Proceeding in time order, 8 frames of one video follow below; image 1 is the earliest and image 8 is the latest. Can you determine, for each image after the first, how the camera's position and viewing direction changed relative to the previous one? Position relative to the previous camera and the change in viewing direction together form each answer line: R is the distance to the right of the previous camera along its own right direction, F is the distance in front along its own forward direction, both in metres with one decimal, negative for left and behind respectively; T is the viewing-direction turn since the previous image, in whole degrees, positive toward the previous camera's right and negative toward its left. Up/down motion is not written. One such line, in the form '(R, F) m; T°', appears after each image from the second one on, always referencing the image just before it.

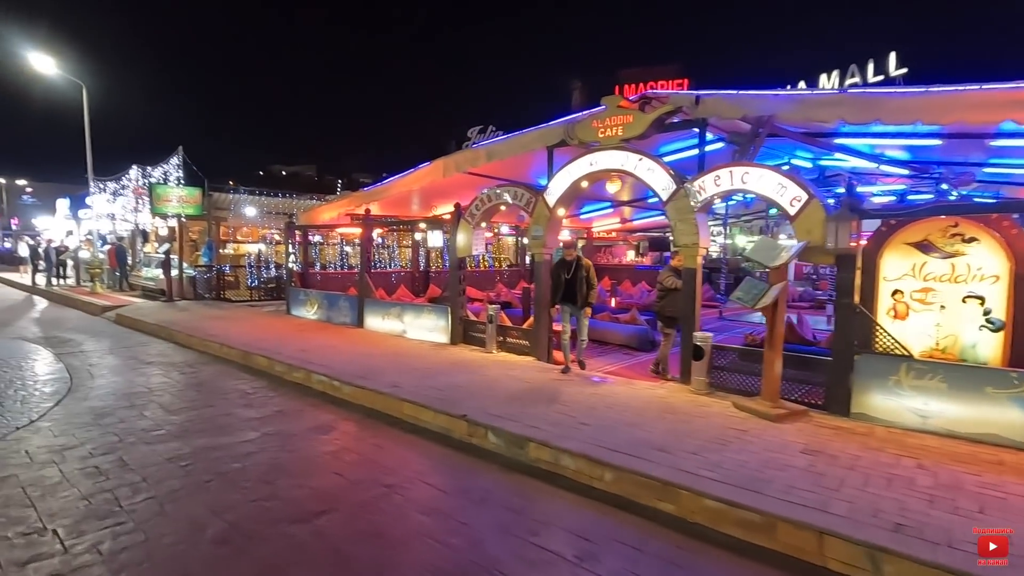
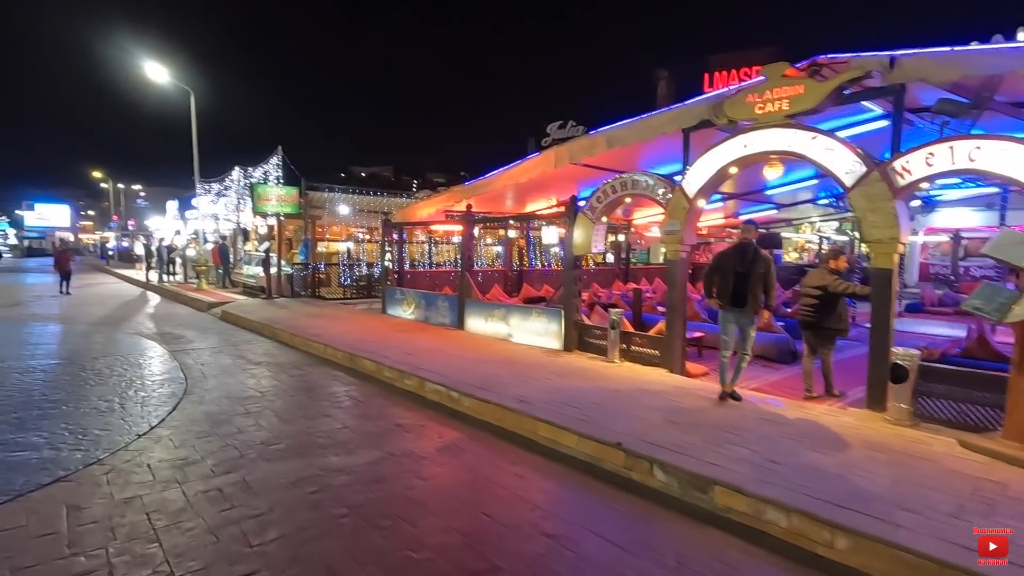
(-0.9, +0.9) m; -7°
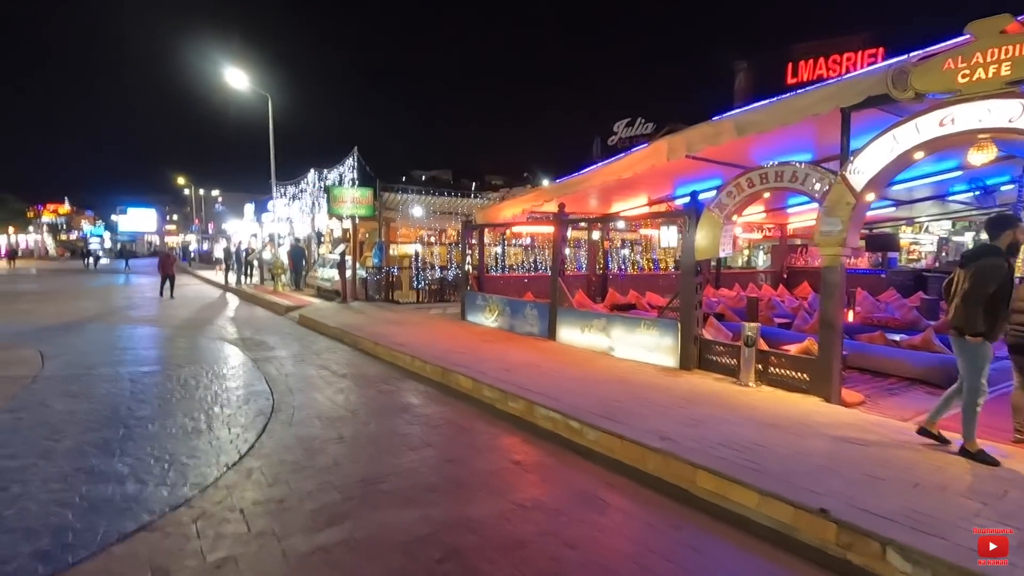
(-0.8, +1.0) m; -6°
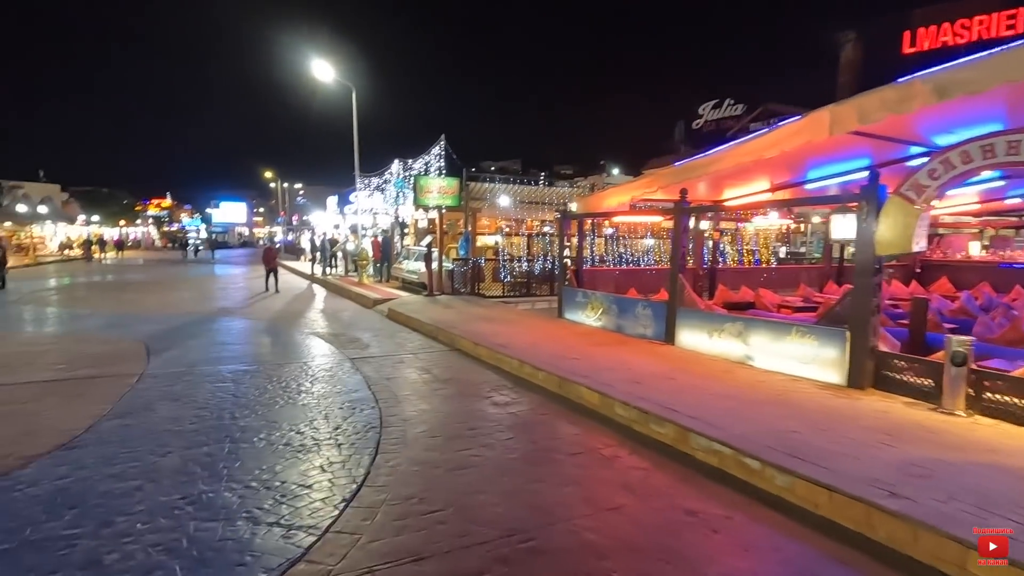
(-0.8, +1.0) m; -7°
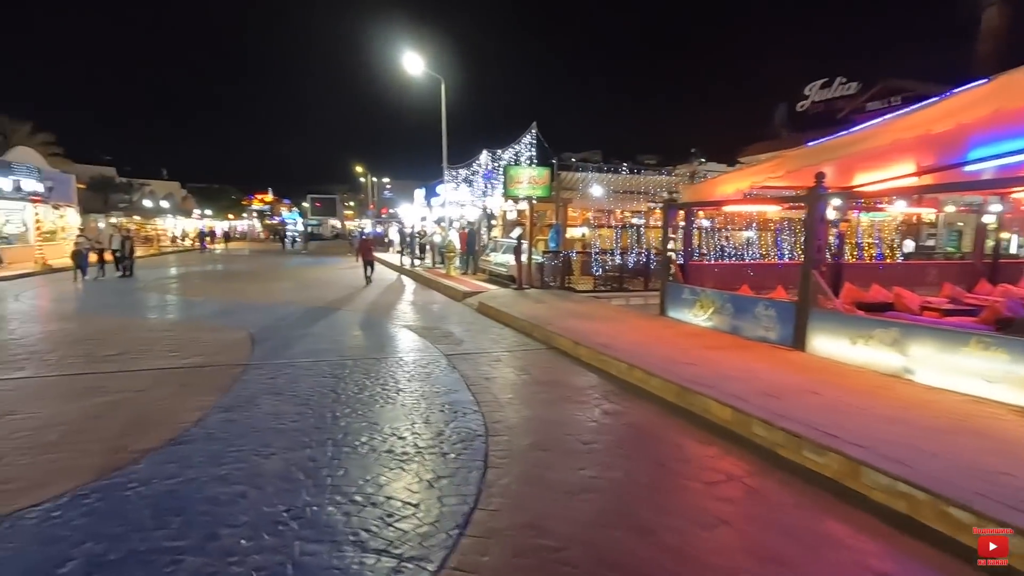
(-0.4, +0.6) m; -8°
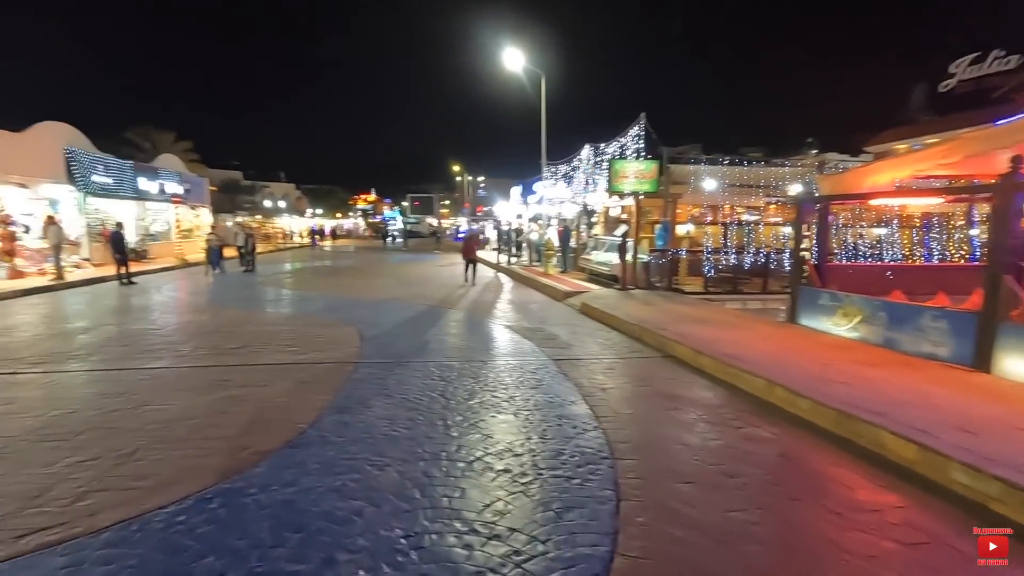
(-0.4, +0.5) m; -10°
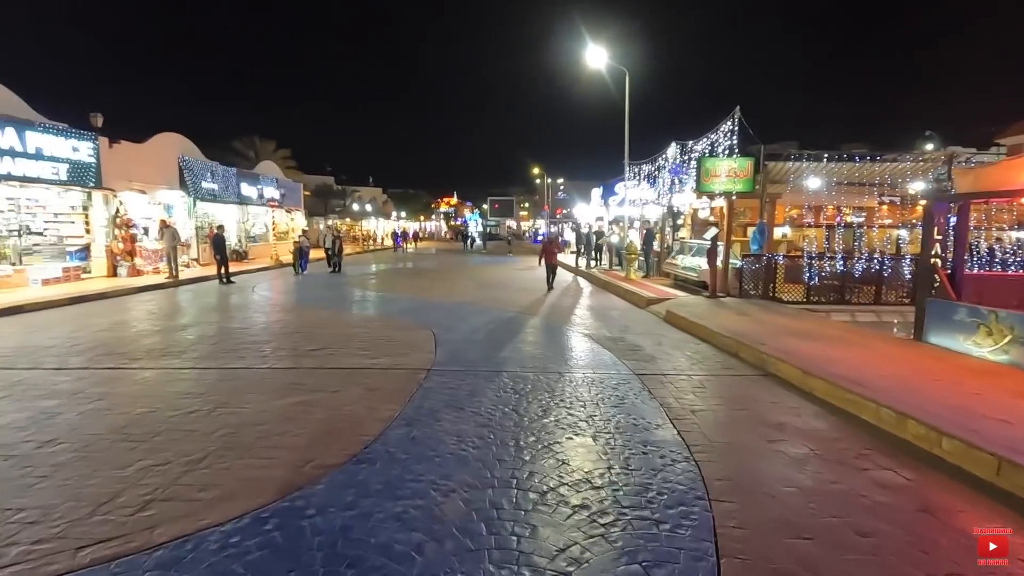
(0.0, +0.5) m; -8°
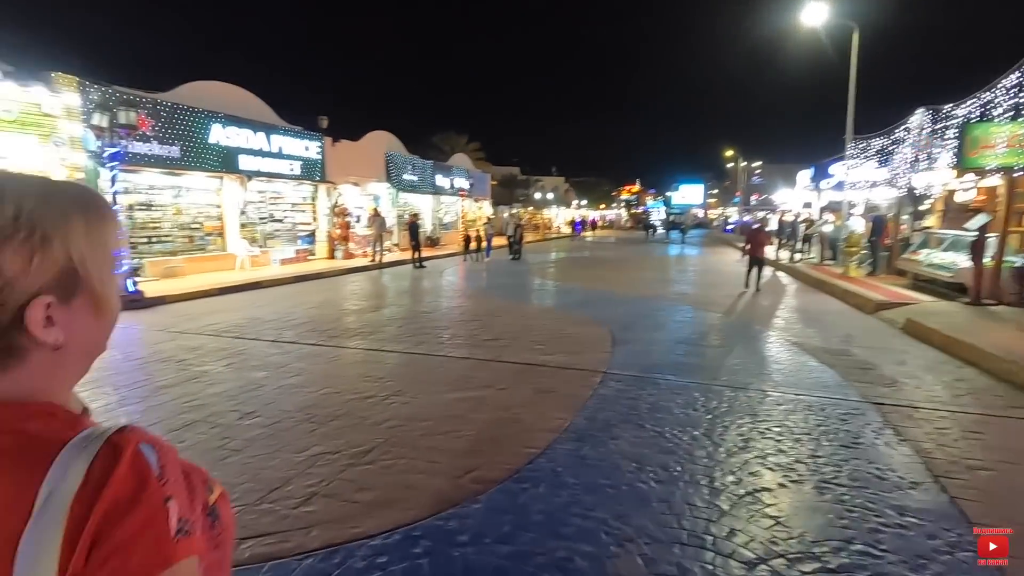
(-0.1, +0.8) m; -19°
